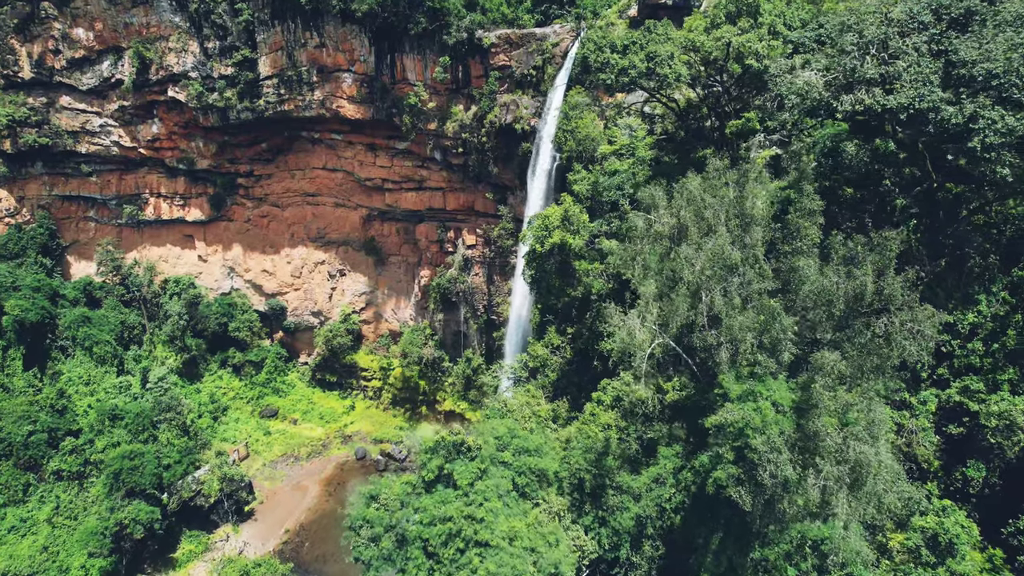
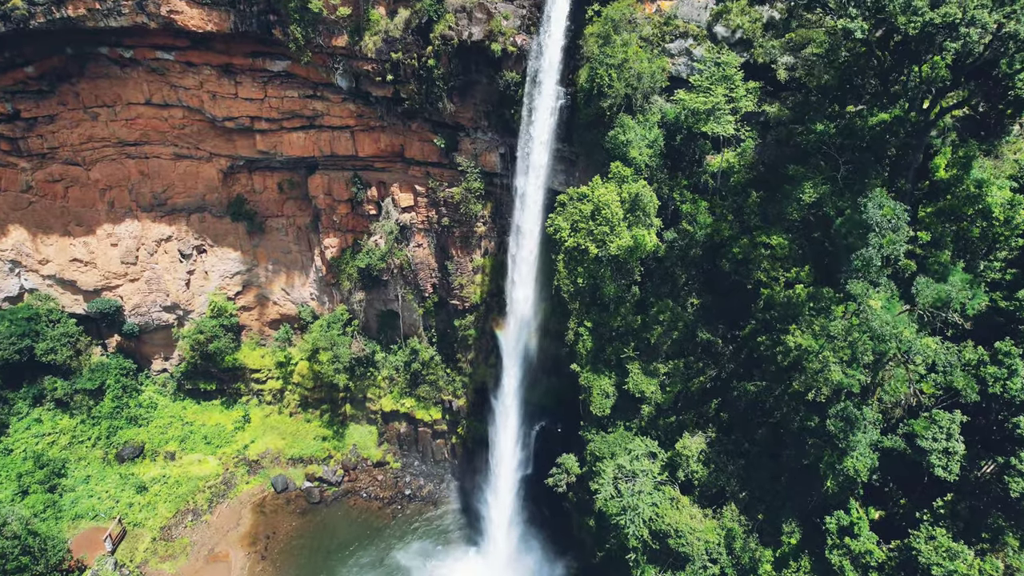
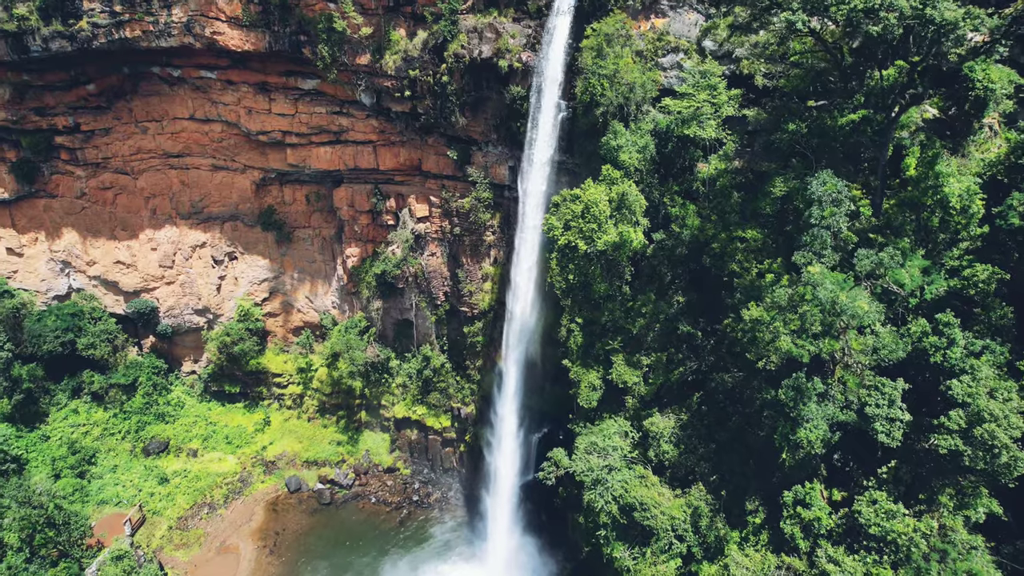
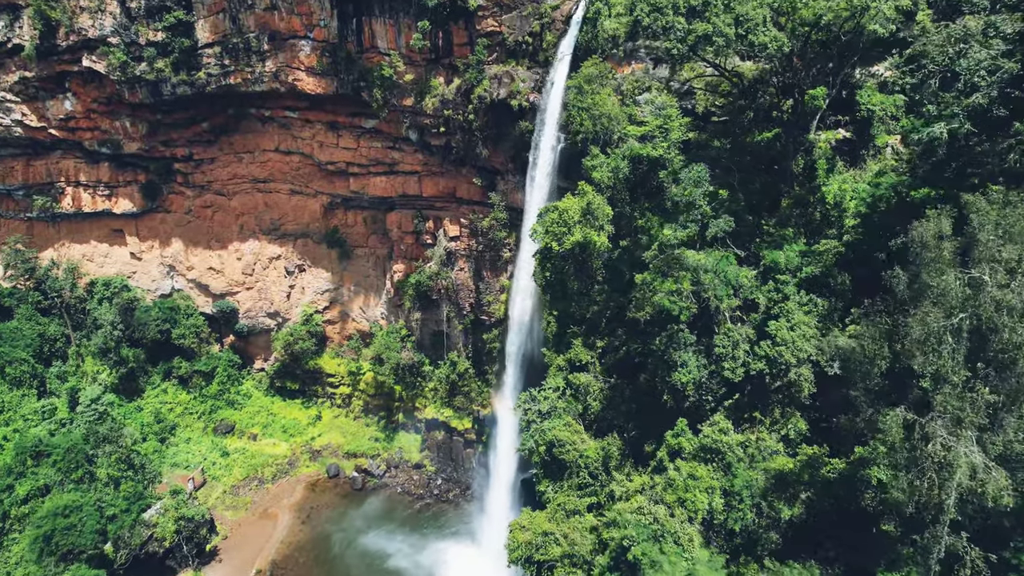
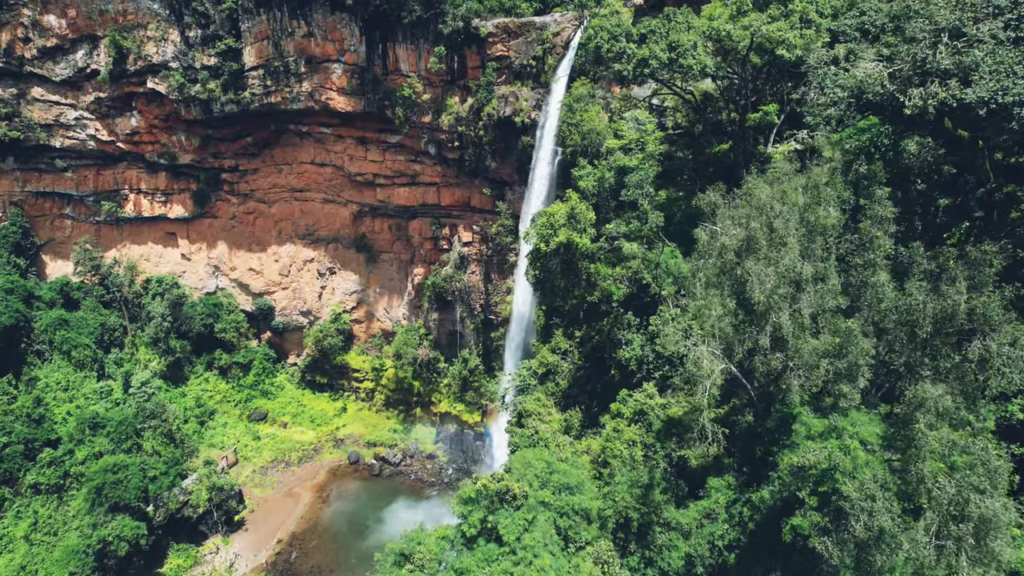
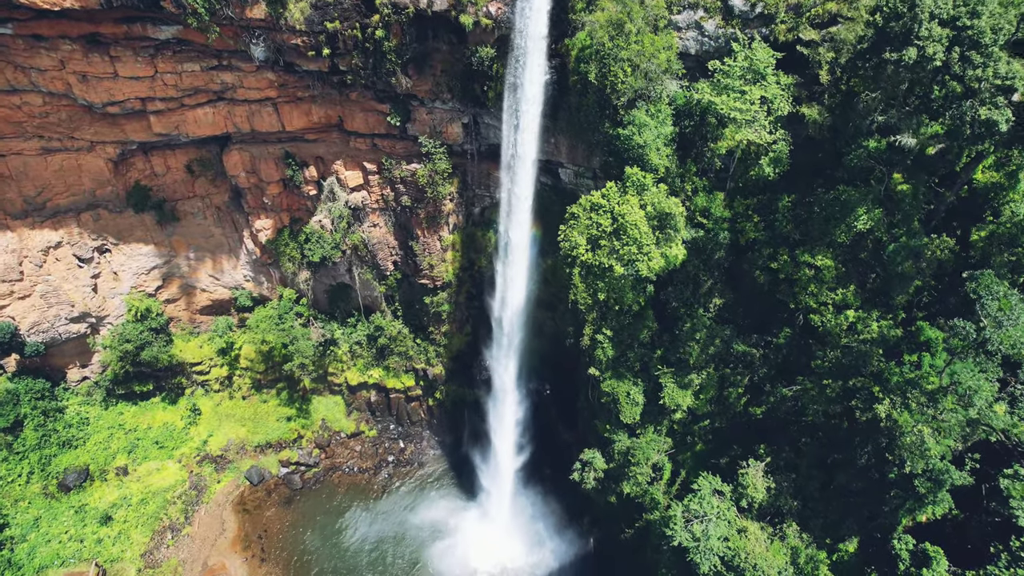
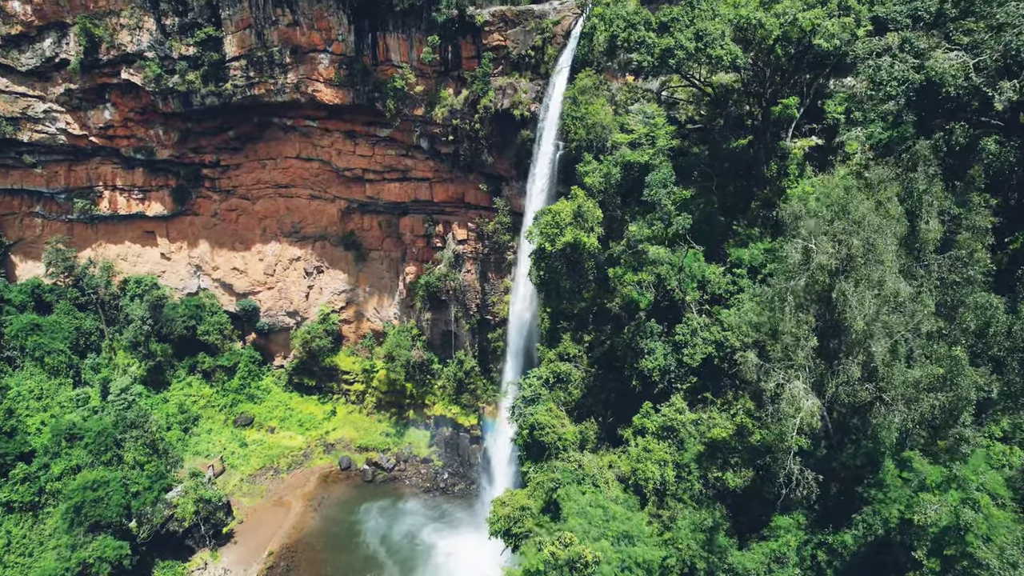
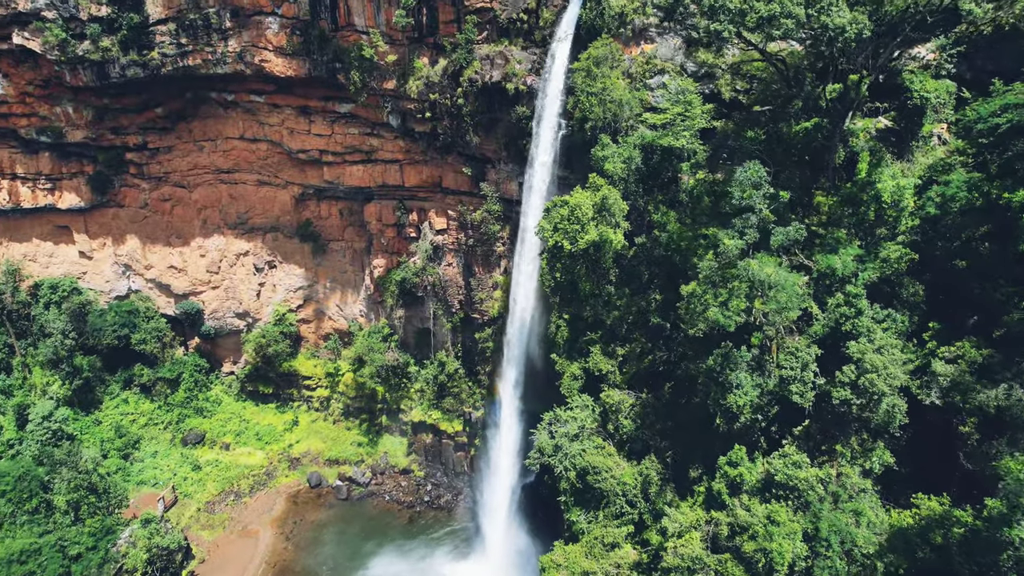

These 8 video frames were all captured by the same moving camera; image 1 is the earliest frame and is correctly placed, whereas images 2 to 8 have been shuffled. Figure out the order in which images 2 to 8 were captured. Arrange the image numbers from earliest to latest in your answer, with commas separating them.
5, 7, 4, 8, 3, 2, 6
